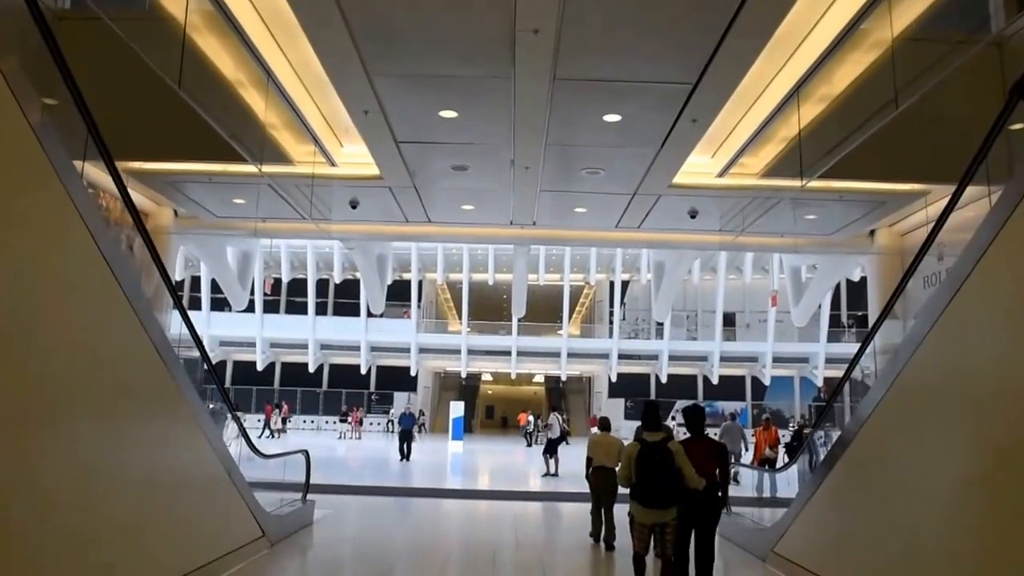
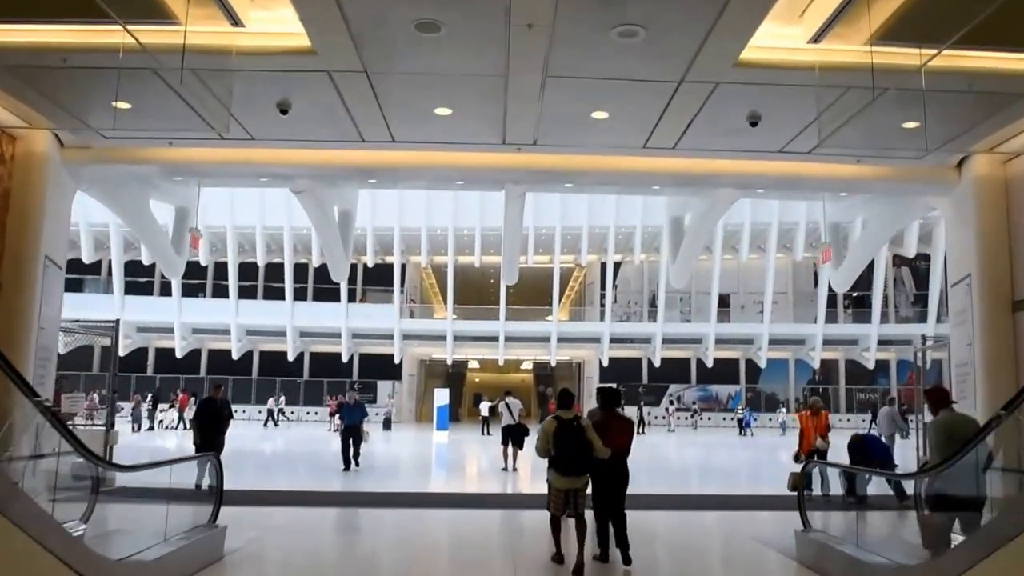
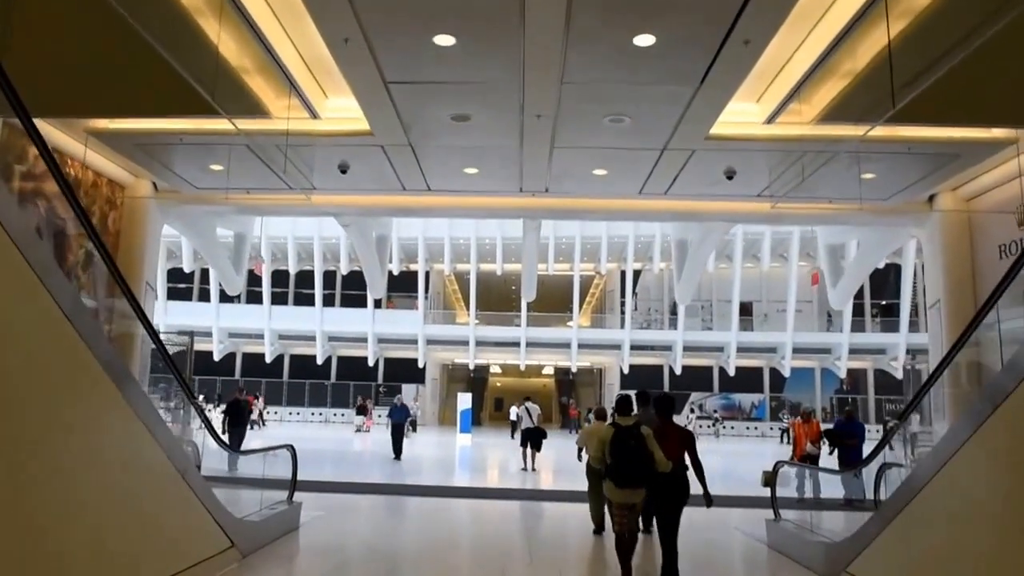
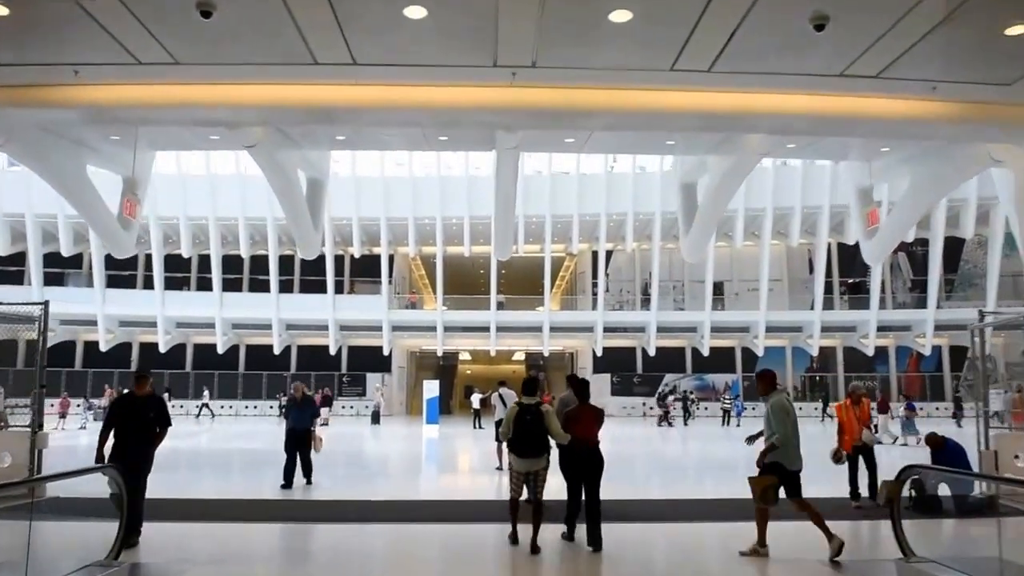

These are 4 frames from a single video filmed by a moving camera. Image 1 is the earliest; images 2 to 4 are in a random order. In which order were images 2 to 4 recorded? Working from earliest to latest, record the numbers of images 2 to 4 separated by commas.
3, 2, 4
